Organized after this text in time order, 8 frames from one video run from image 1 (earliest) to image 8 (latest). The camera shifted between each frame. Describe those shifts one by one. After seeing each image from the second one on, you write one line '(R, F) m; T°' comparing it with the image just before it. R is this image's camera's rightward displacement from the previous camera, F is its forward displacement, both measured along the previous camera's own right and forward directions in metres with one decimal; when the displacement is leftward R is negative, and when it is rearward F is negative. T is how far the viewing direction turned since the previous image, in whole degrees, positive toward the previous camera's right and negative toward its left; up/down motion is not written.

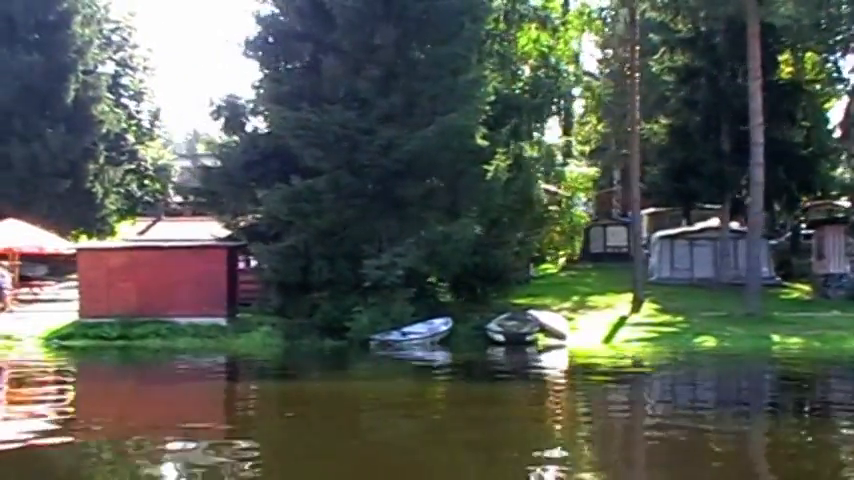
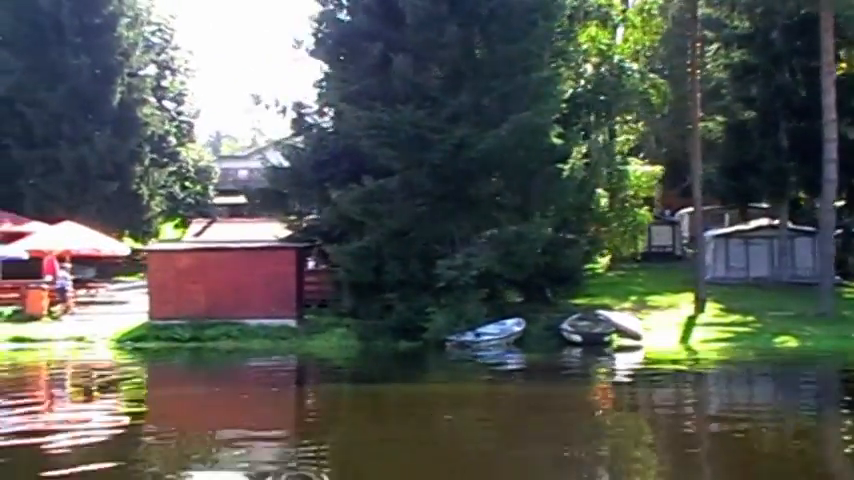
(-1.6, +0.2) m; -1°
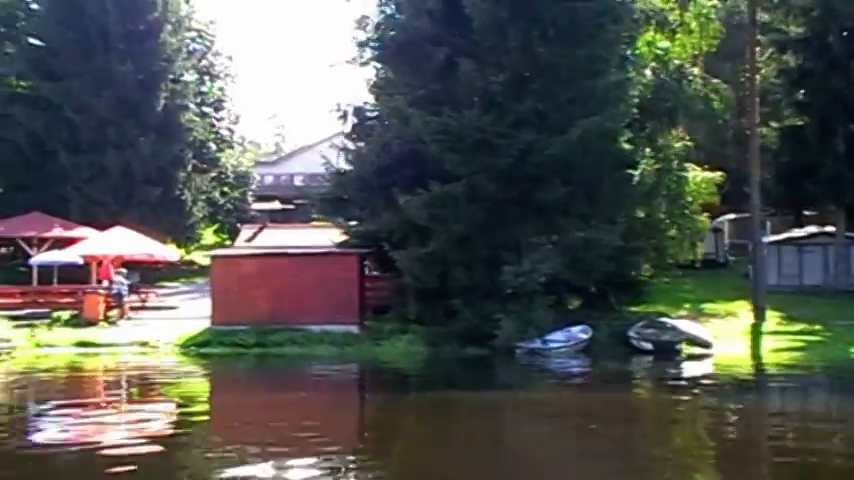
(-1.4, +0.2) m; -1°
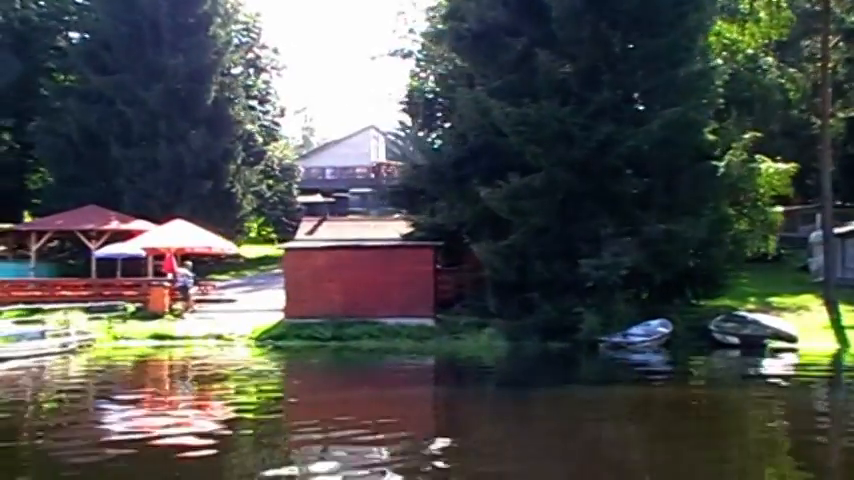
(-1.6, +0.3) m; -2°
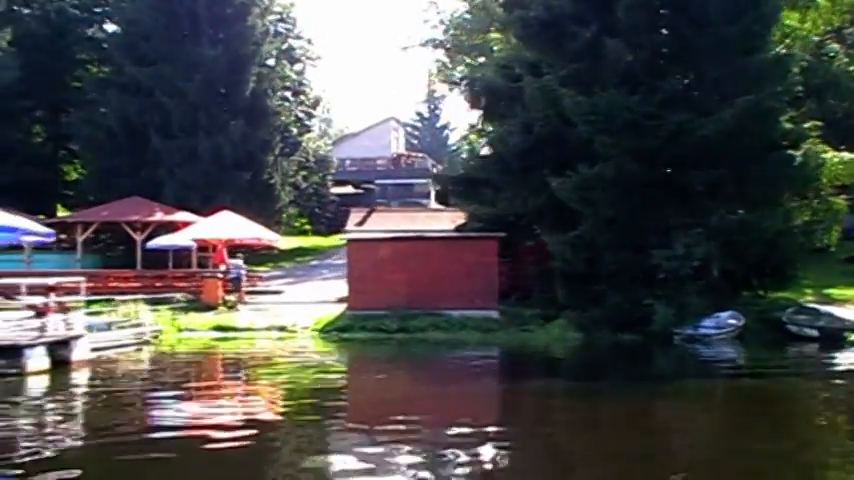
(-1.6, +0.3) m; -1°
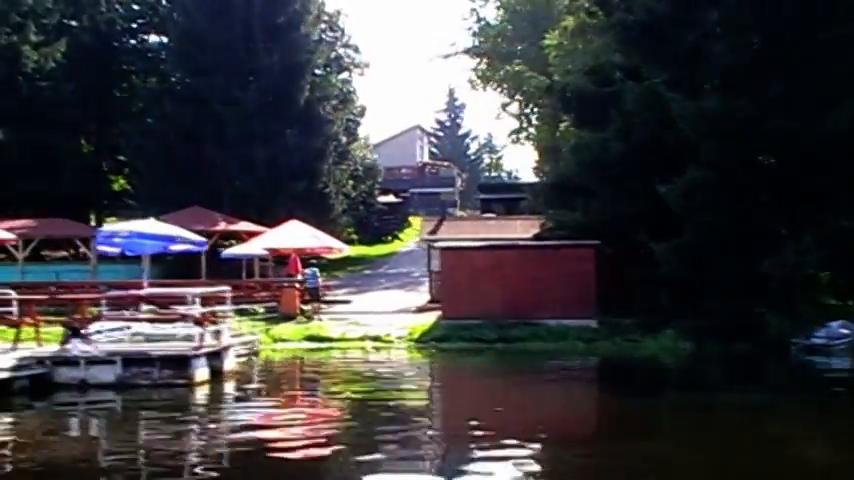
(-2.5, +0.4) m; -1°
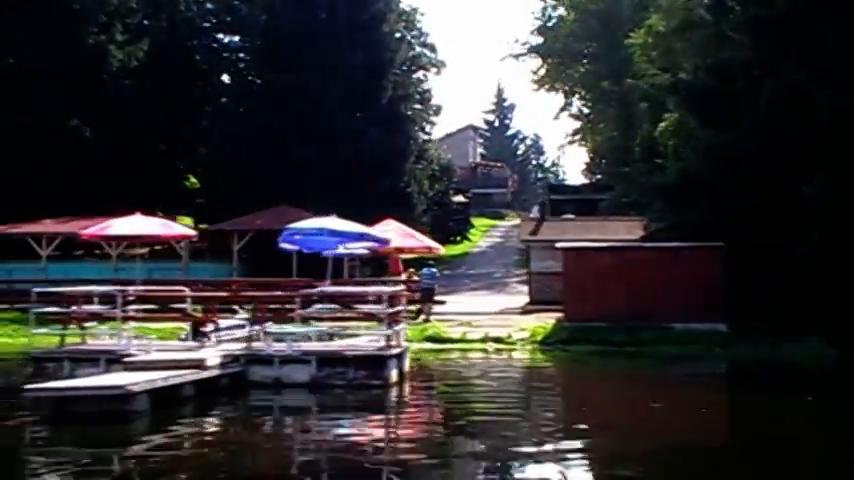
(-2.5, +0.4) m; -3°
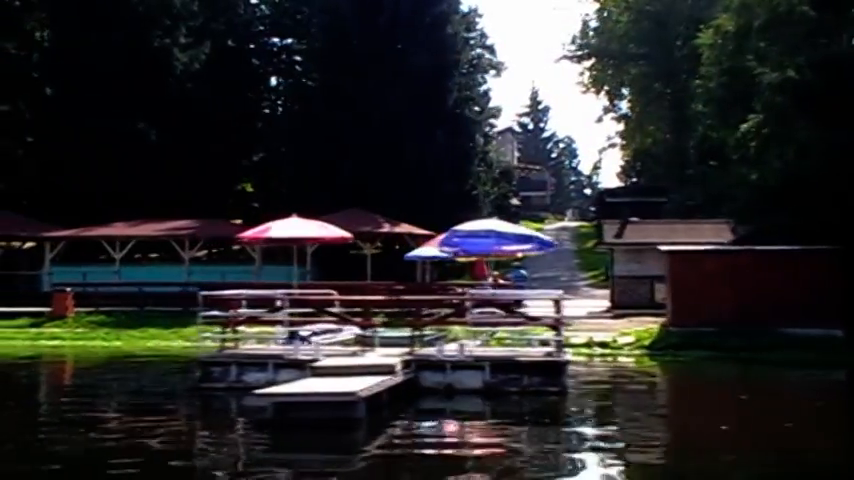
(-2.2, +0.5) m; -2°
